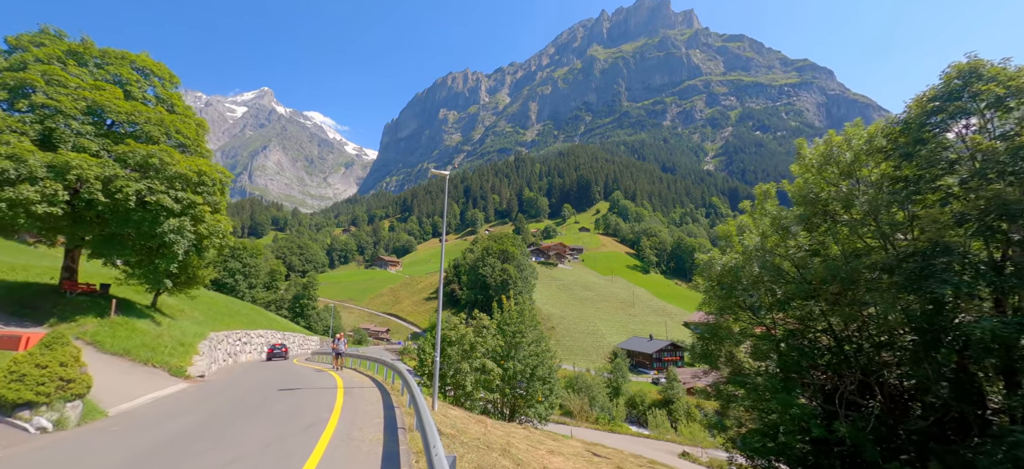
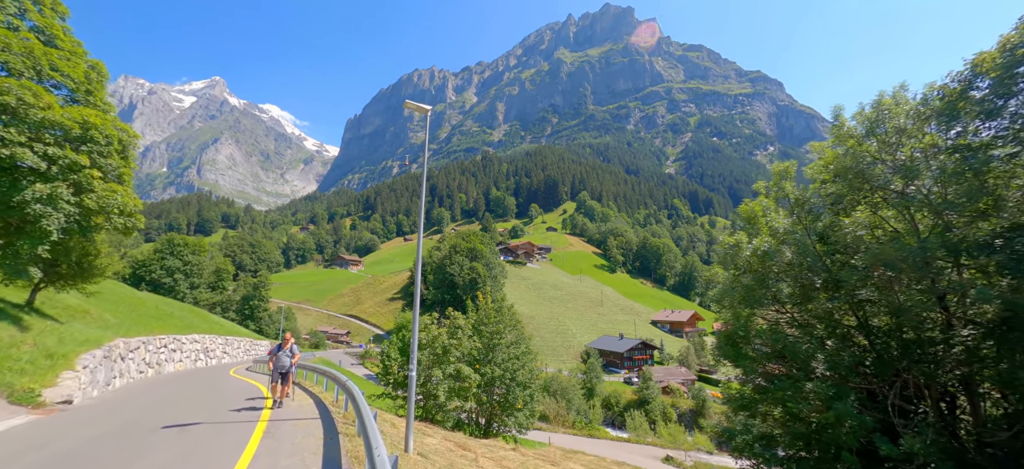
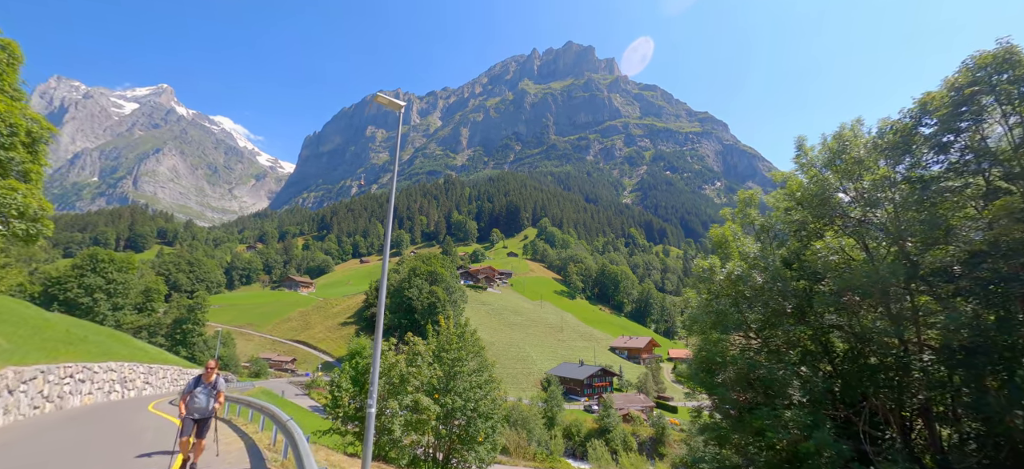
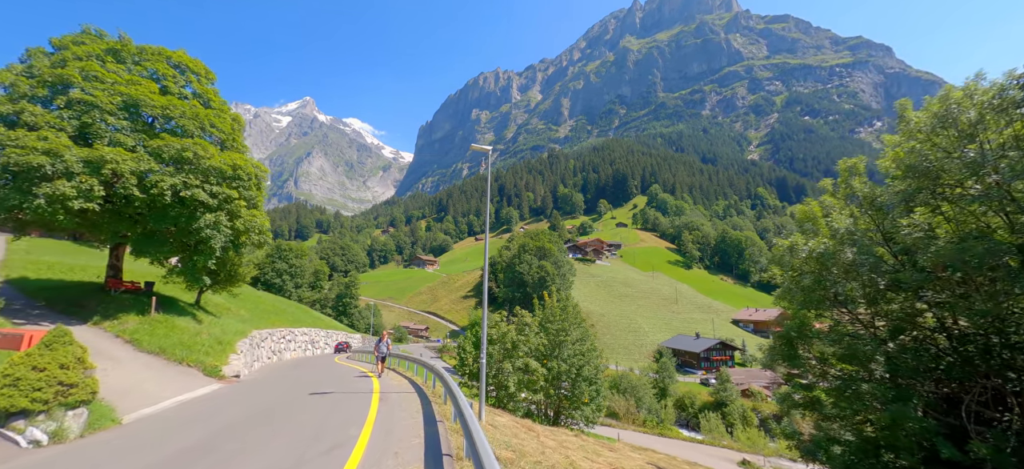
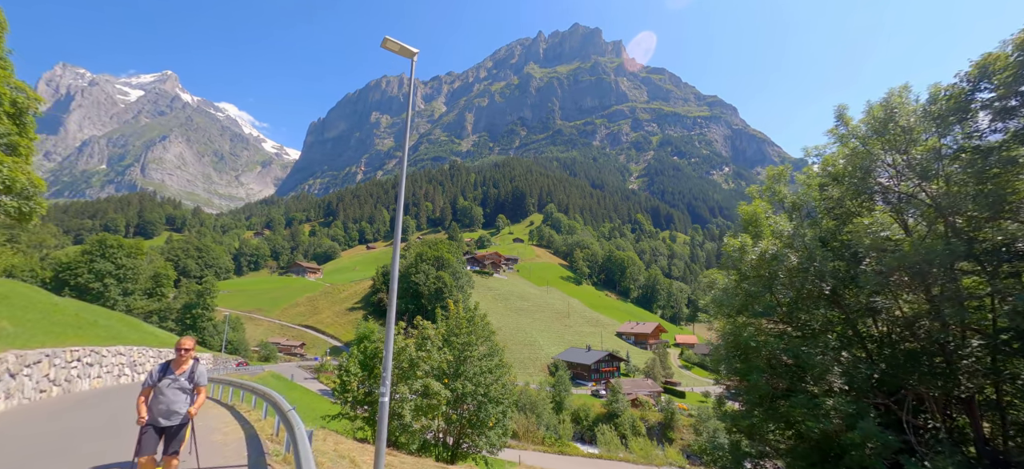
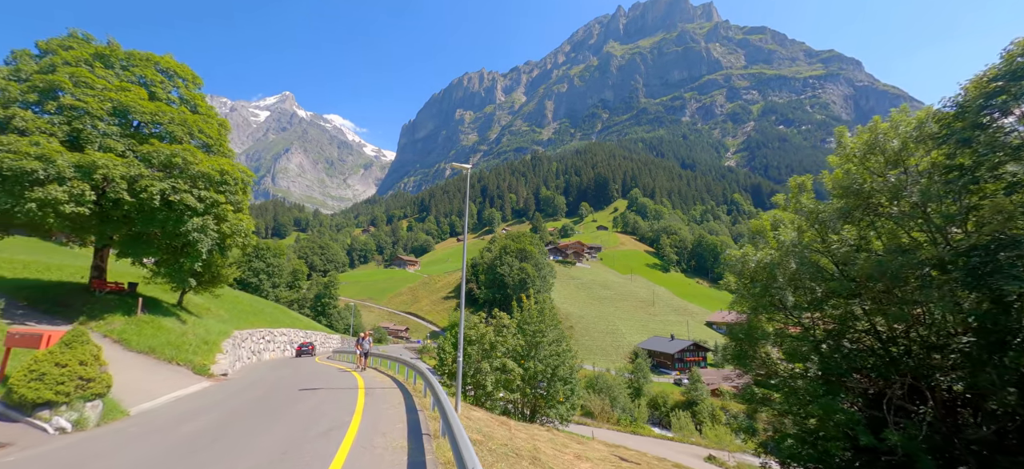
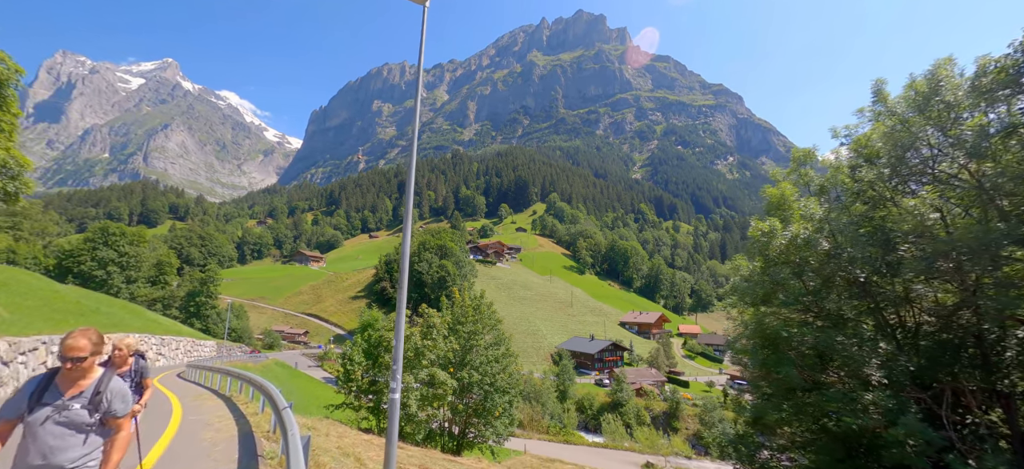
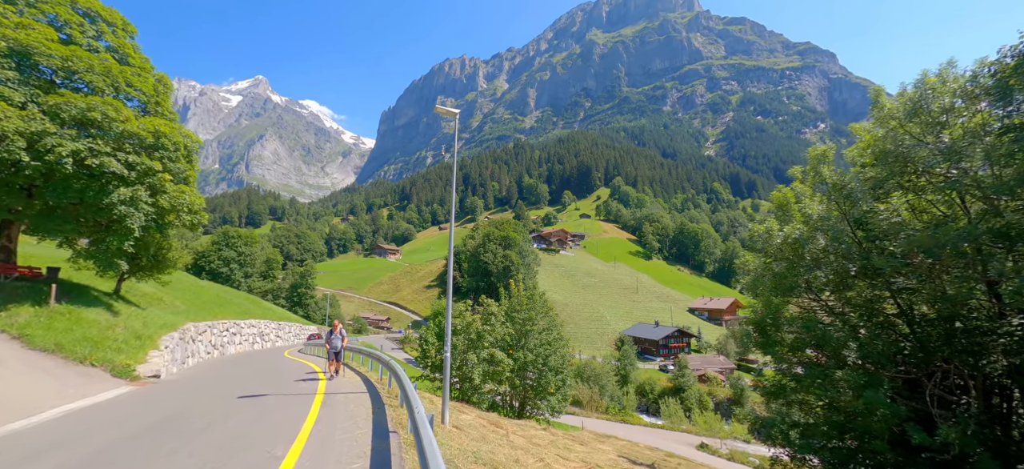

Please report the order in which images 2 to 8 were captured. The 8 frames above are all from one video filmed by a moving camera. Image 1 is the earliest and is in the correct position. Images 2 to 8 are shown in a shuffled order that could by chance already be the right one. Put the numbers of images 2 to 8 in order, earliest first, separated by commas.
6, 4, 8, 2, 3, 5, 7
